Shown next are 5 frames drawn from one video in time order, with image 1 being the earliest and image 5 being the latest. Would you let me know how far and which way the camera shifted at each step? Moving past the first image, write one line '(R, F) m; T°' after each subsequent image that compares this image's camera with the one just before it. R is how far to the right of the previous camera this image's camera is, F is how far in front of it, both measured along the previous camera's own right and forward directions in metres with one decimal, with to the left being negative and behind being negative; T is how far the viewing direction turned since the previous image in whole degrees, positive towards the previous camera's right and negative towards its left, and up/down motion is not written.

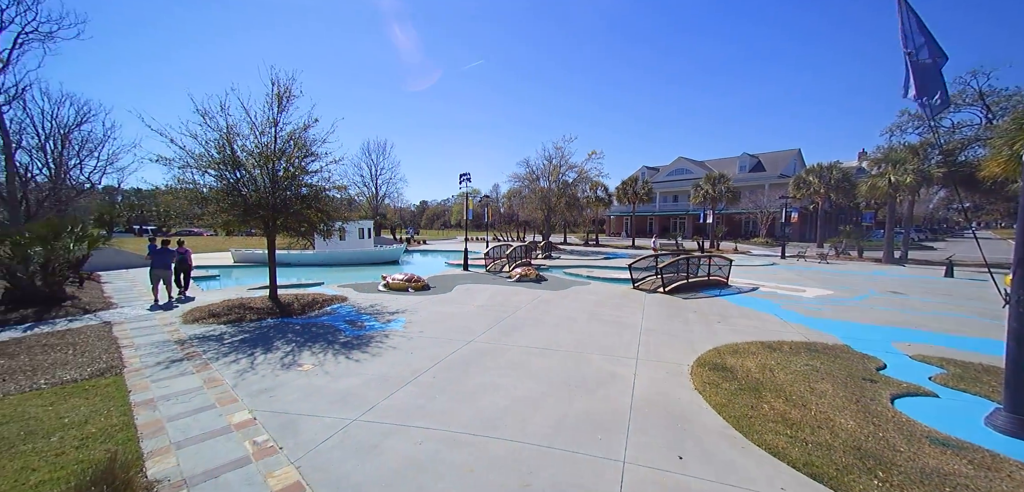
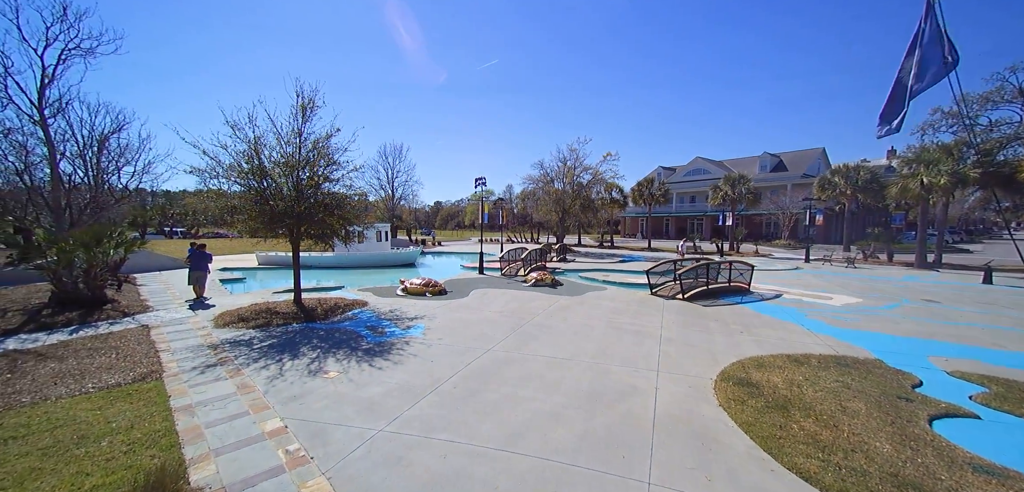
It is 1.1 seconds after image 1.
(-0.1, -0.1) m; -2°
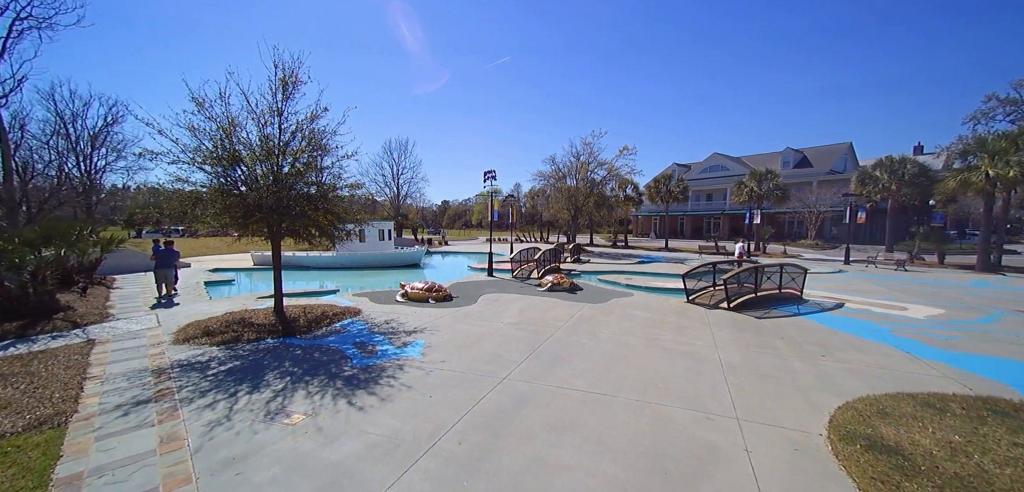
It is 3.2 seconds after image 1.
(-0.2, +1.6) m; -1°
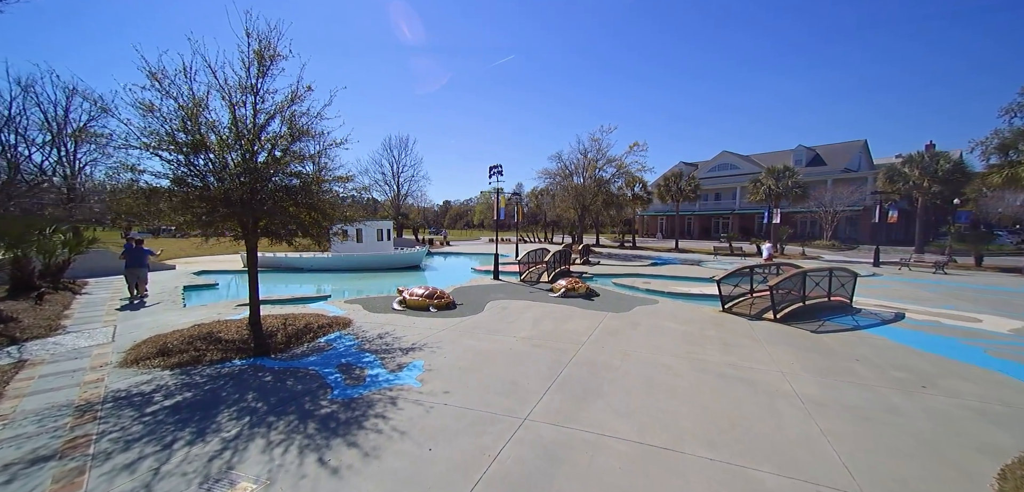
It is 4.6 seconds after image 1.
(-0.2, +1.3) m; 0°
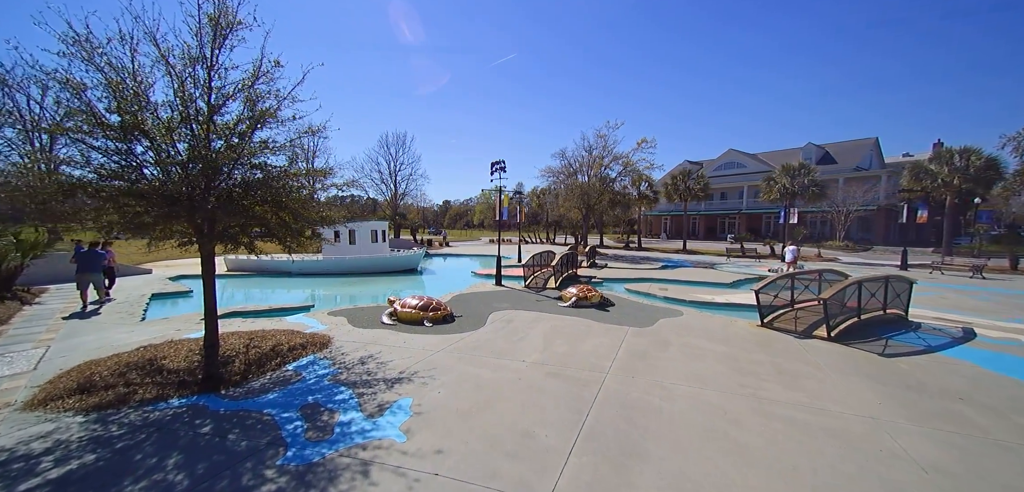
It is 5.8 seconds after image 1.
(-0.1, +1.3) m; 0°
